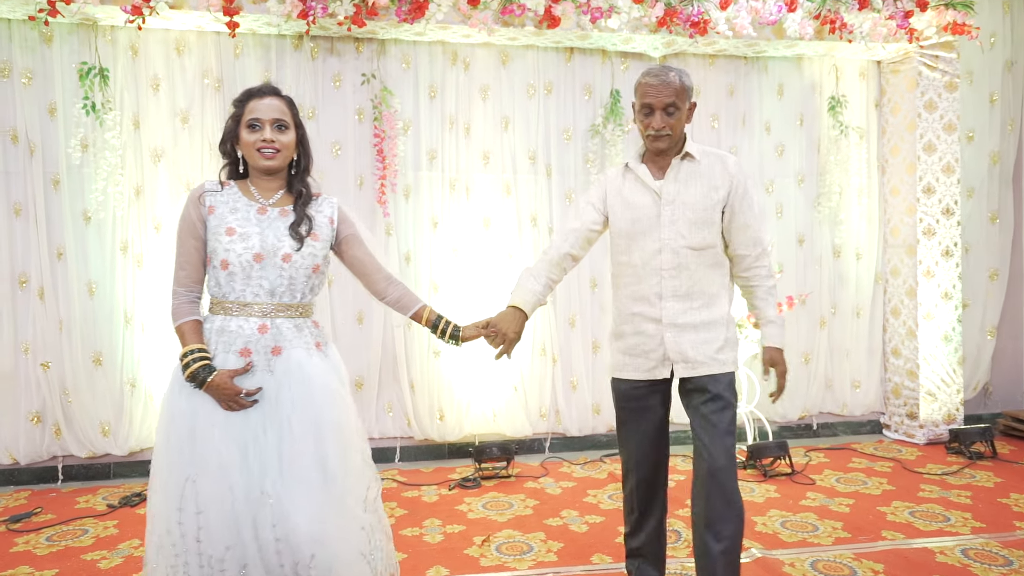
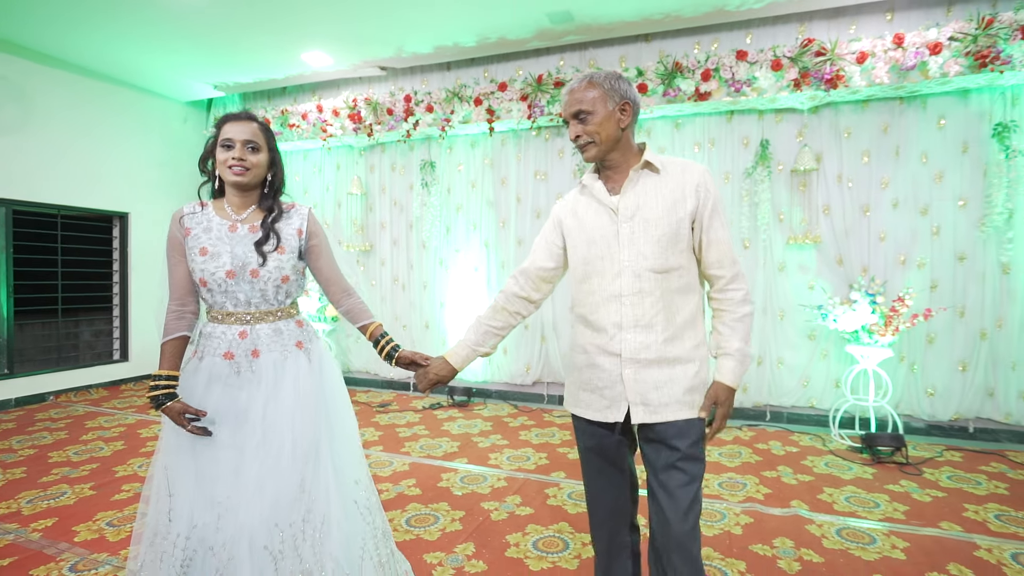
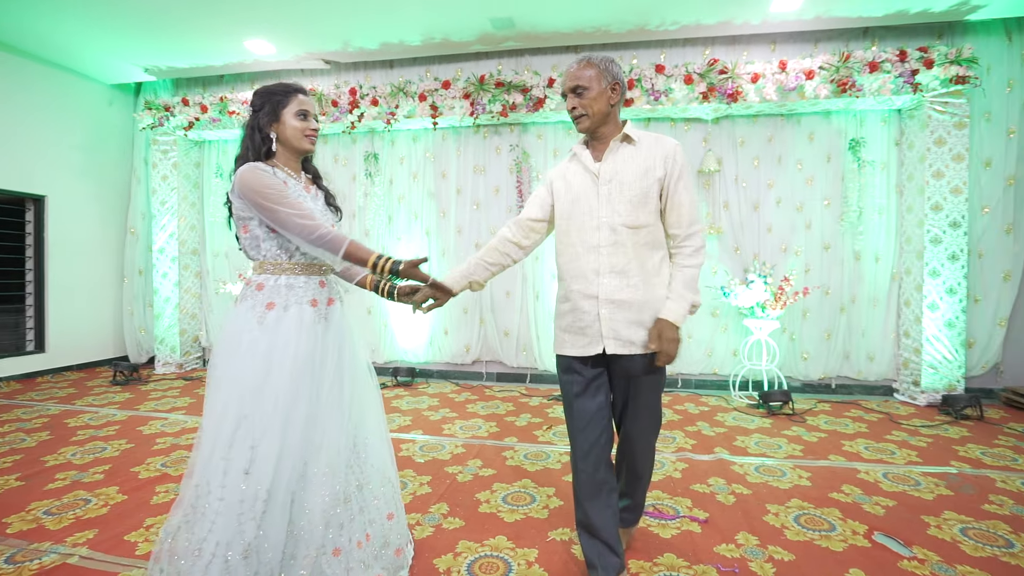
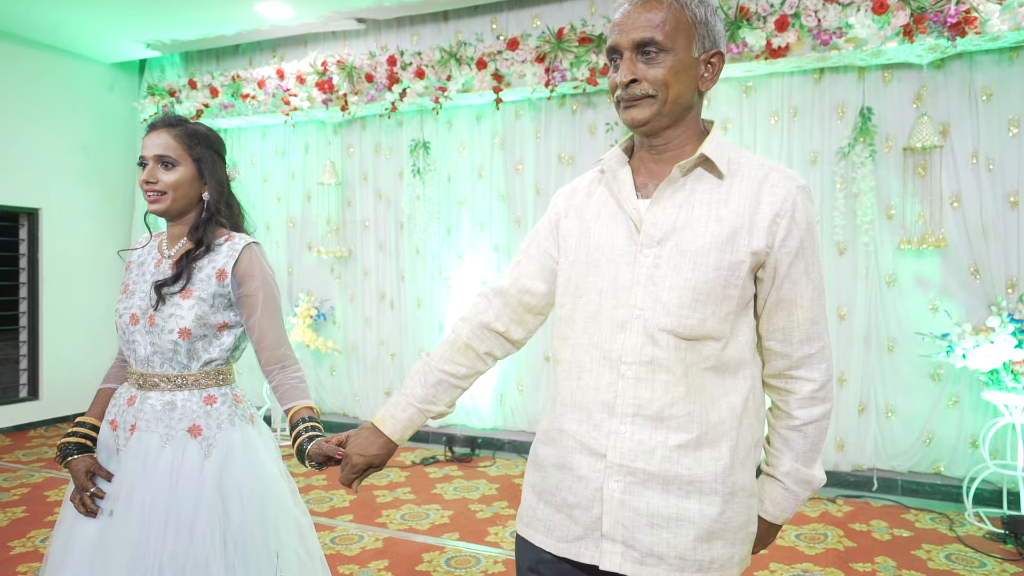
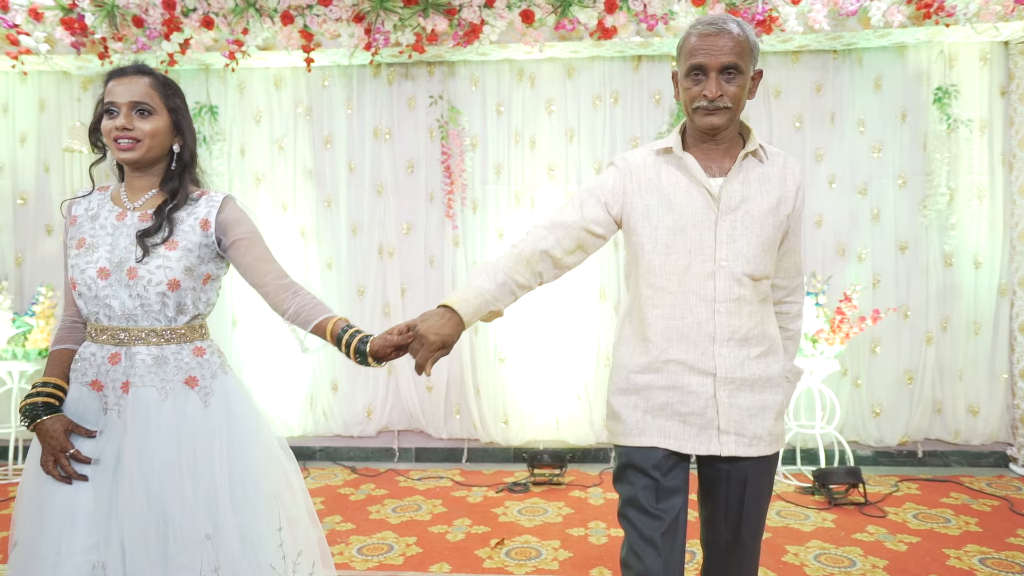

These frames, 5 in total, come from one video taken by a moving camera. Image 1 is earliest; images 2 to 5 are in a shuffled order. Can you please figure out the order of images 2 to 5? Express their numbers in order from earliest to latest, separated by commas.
5, 4, 2, 3
